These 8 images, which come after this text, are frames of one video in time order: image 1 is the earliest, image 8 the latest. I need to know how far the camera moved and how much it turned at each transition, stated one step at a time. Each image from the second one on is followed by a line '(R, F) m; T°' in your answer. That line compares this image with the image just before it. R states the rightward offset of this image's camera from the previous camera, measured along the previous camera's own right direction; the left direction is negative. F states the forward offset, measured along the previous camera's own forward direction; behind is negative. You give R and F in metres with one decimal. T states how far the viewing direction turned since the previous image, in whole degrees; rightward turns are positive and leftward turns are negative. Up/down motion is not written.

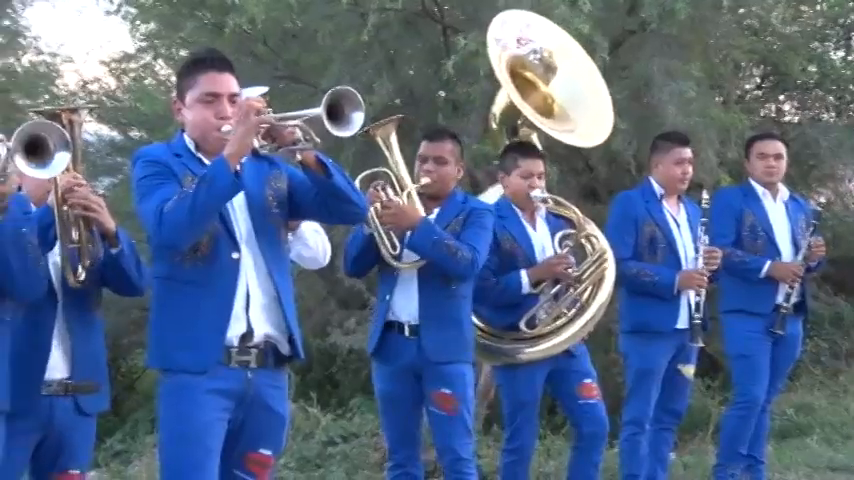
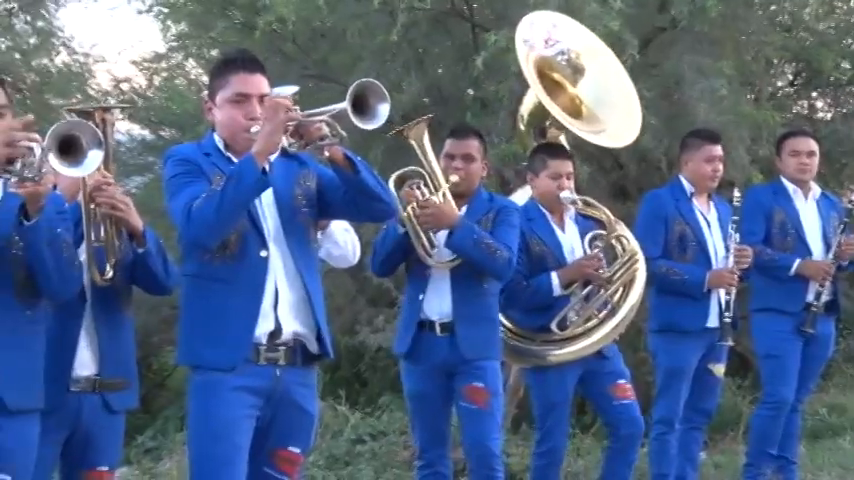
(0.0, 0.0) m; -2°
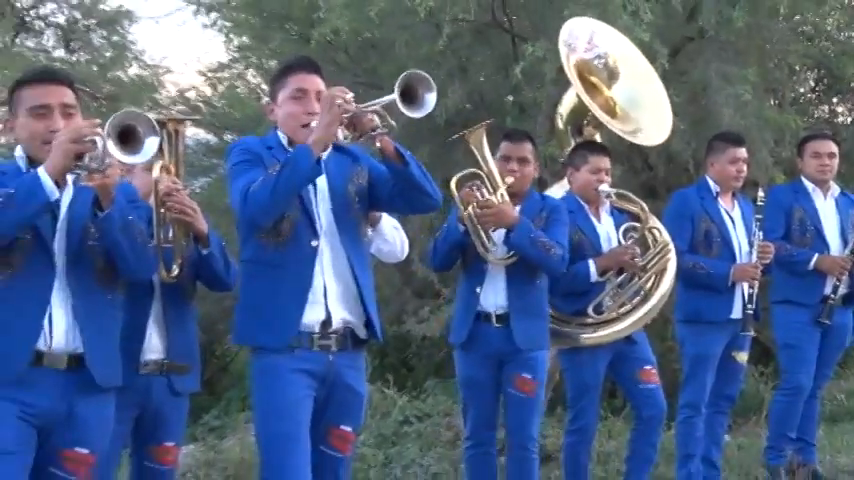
(0.0, -0.4) m; -2°
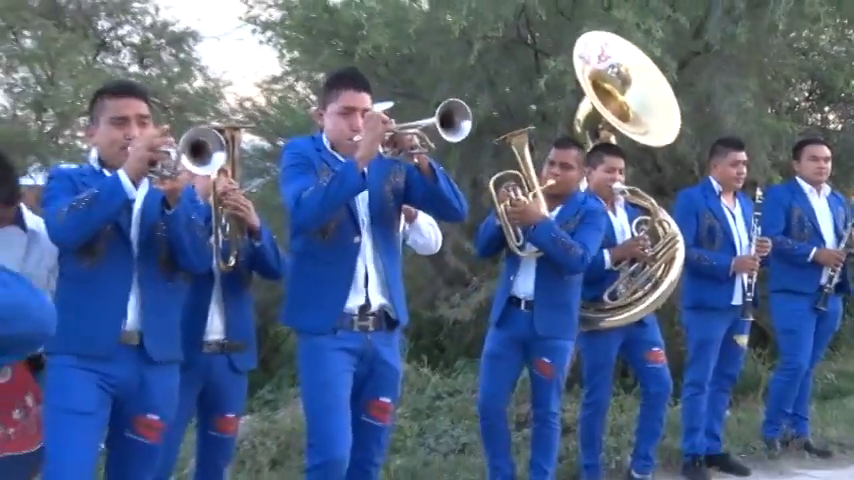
(-0.1, -0.6) m; -1°
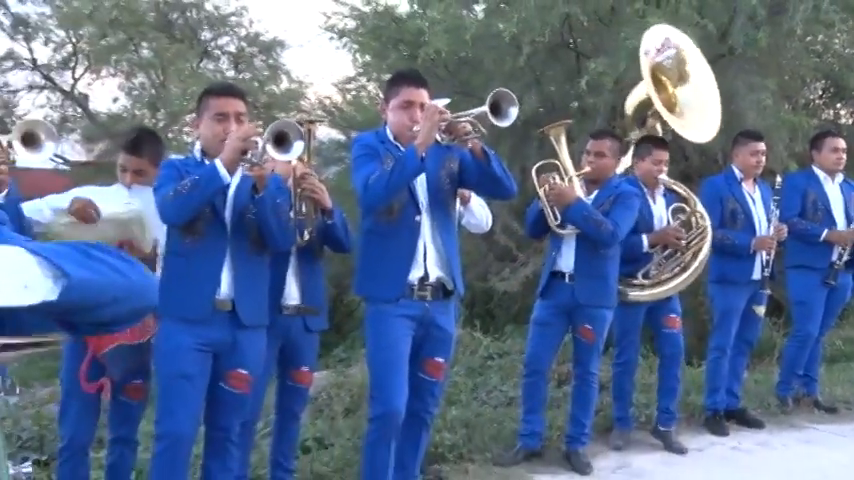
(0.0, -0.9) m; -3°
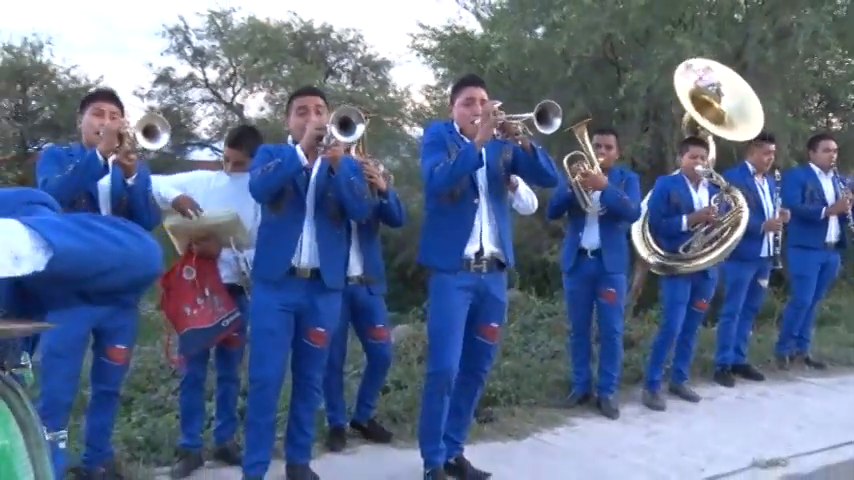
(-0.3, -1.4) m; -1°
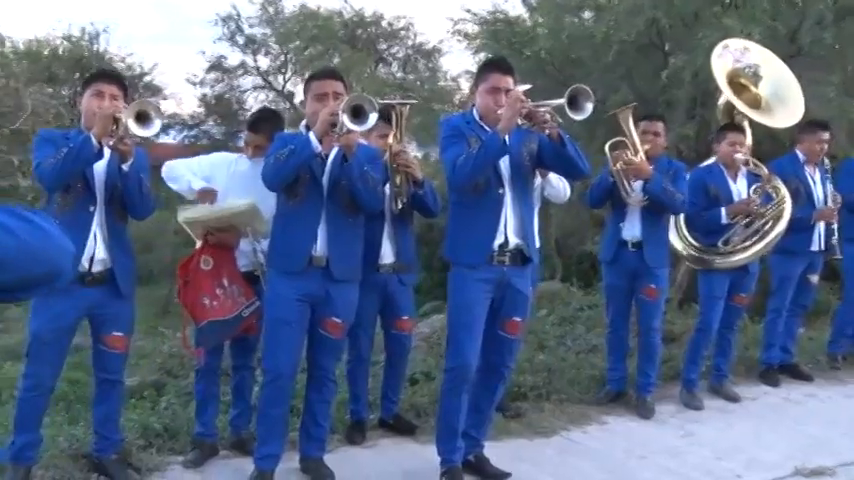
(+0.5, +0.2) m; -5°
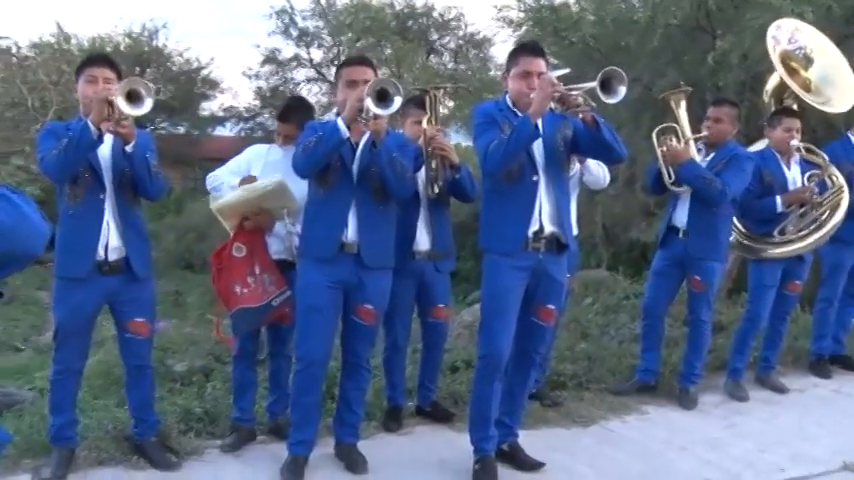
(+0.3, 0.0) m; -4°
